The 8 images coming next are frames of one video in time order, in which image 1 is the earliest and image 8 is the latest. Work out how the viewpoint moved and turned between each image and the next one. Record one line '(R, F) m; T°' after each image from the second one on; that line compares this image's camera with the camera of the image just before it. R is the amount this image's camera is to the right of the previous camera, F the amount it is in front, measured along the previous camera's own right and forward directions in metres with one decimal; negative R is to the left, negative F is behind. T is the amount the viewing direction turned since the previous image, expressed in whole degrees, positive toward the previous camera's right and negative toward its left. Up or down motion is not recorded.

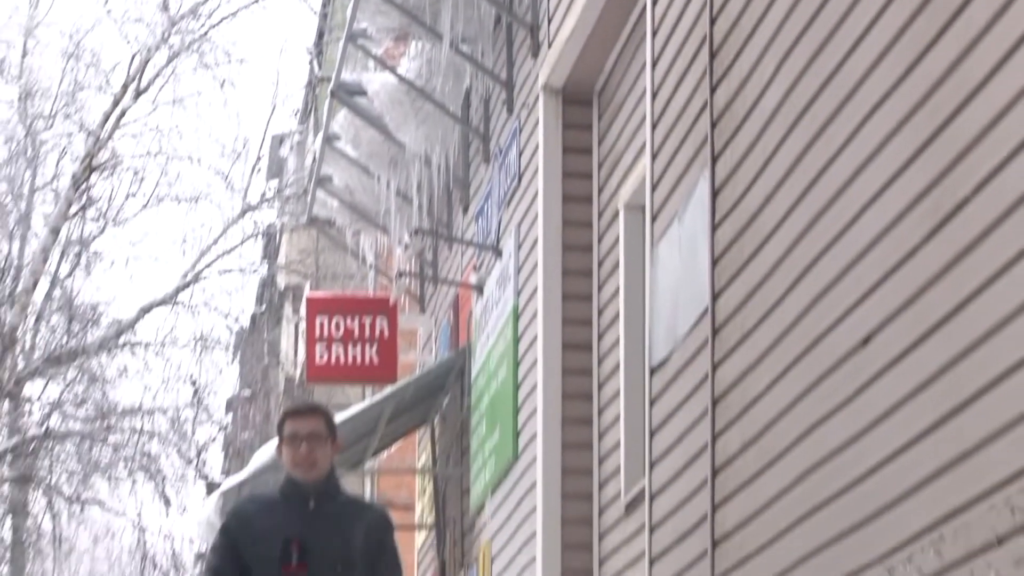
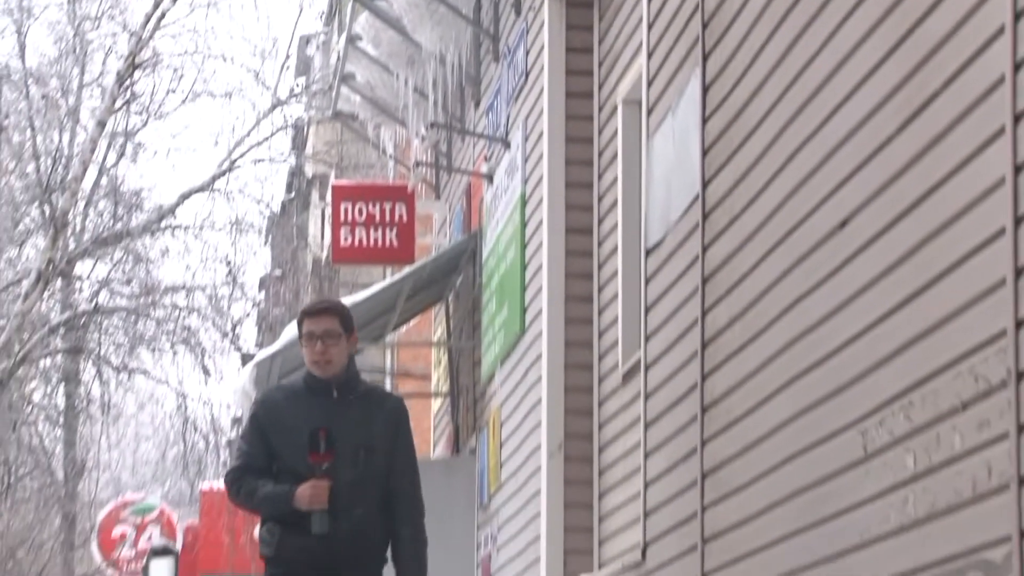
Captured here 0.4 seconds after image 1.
(+0.1, -0.4) m; -1°
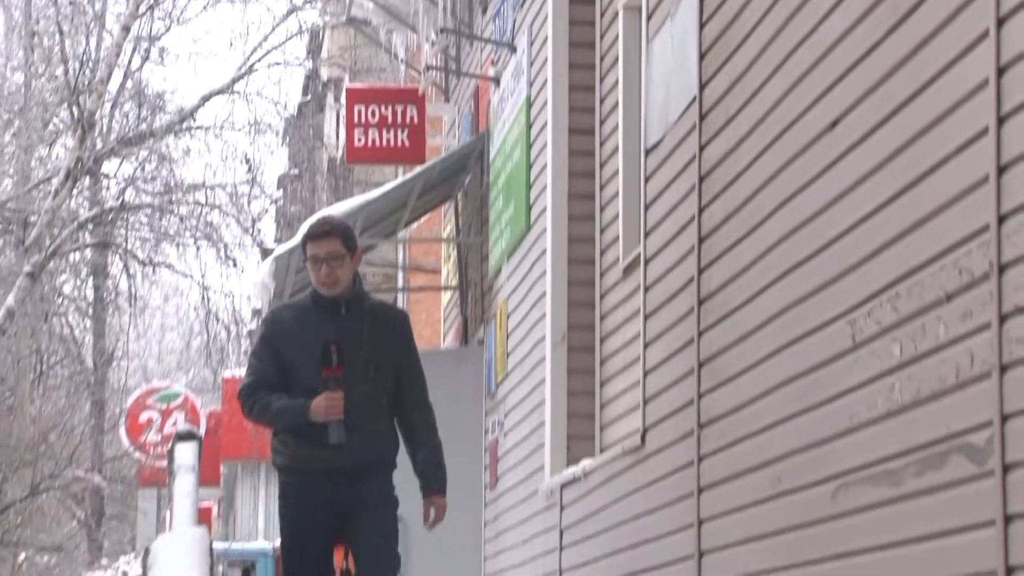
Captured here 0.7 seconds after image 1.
(0.0, -0.2) m; -1°
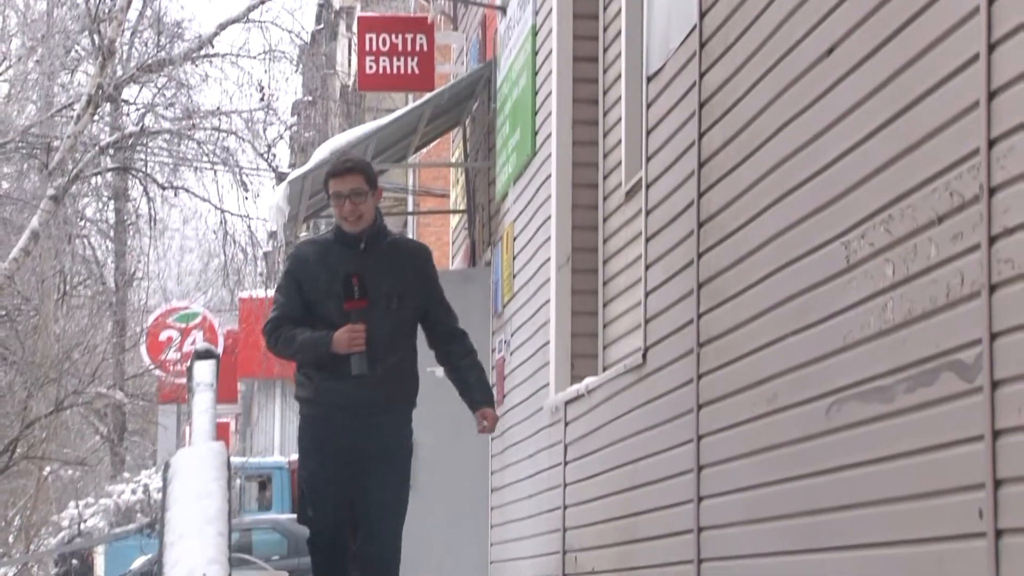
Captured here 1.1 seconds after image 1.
(0.0, -0.2) m; -1°
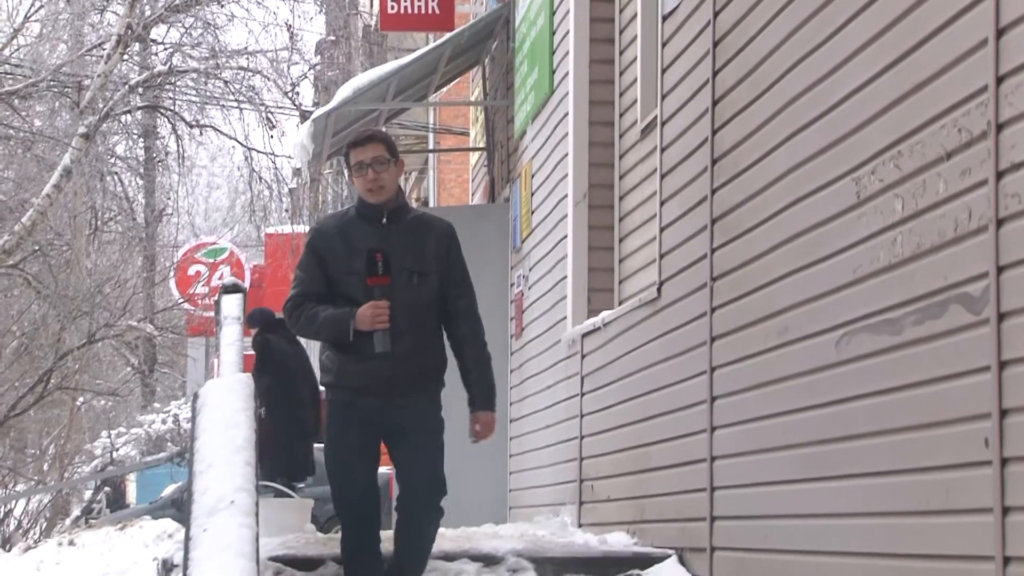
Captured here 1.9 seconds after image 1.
(0.0, -0.1) m; -1°
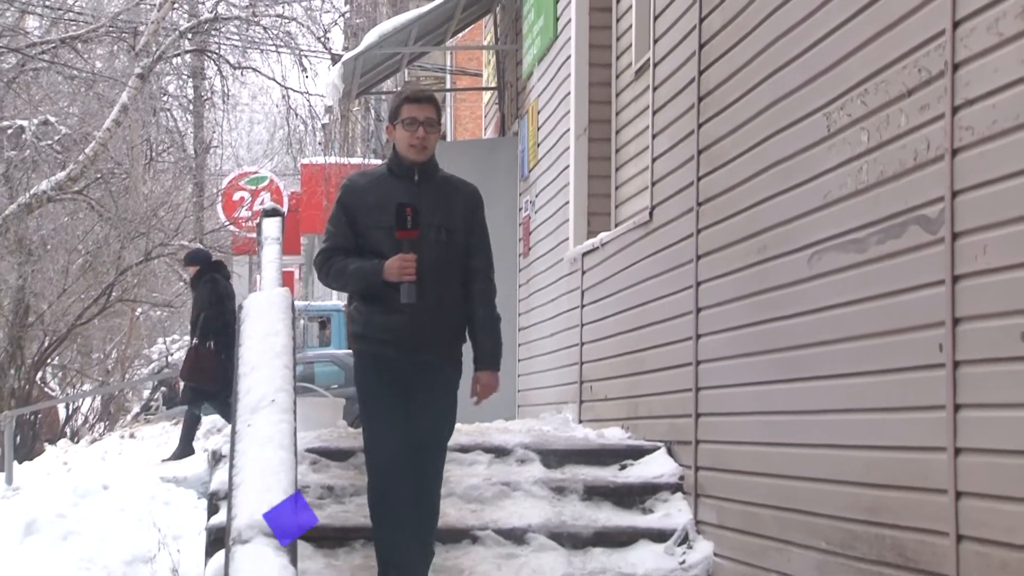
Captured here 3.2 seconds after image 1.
(+0.1, -0.6) m; -1°
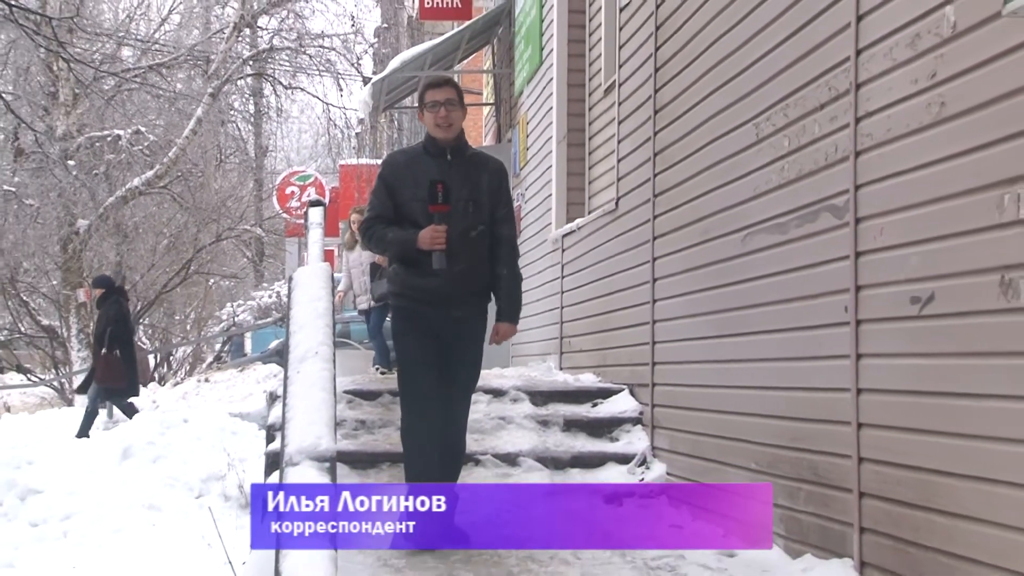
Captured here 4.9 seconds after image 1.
(+0.2, -1.4) m; -1°
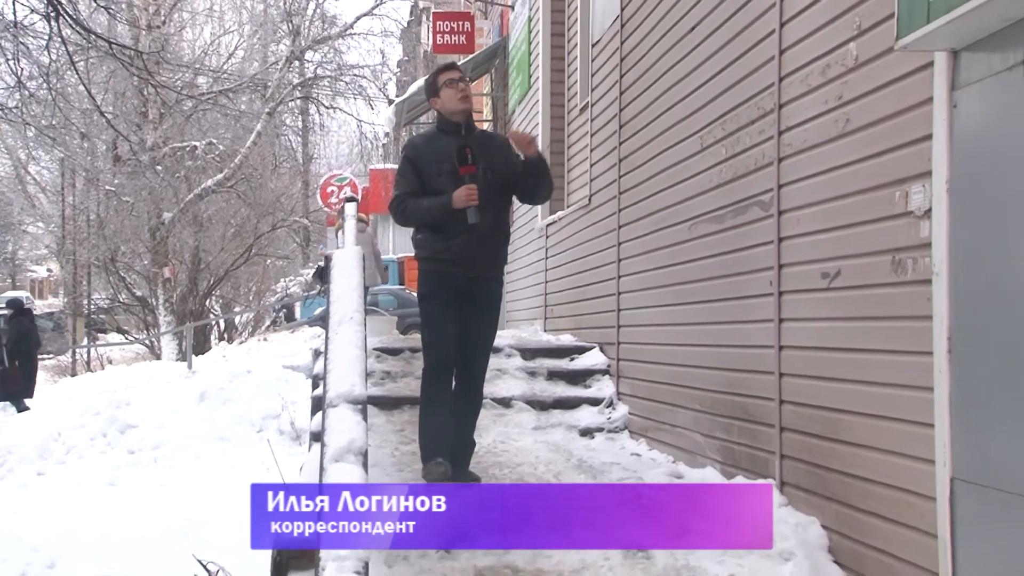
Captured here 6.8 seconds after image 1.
(+0.2, -1.8) m; -1°
